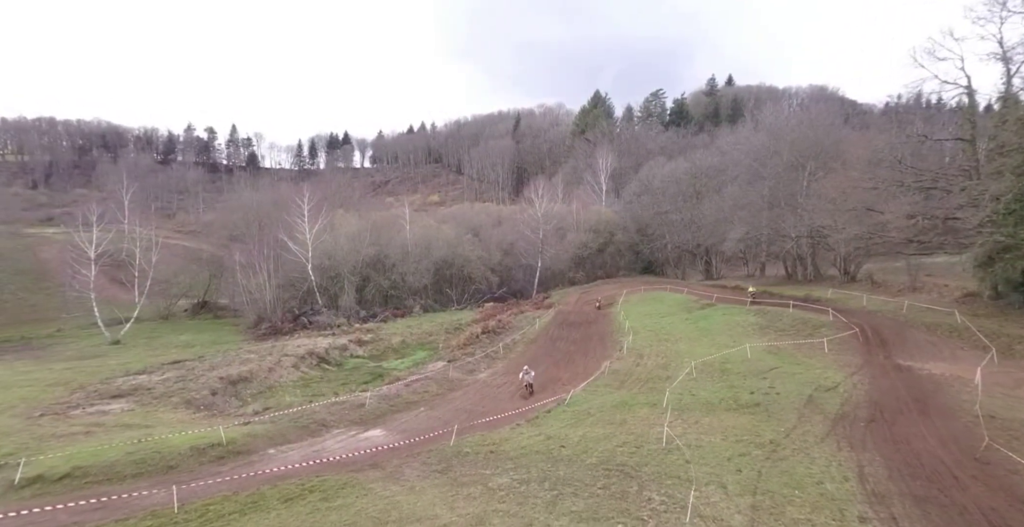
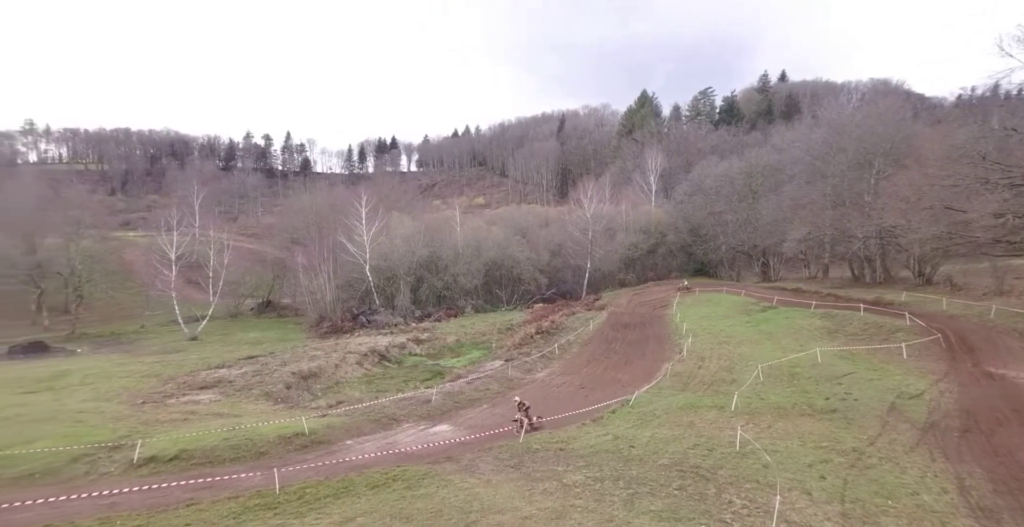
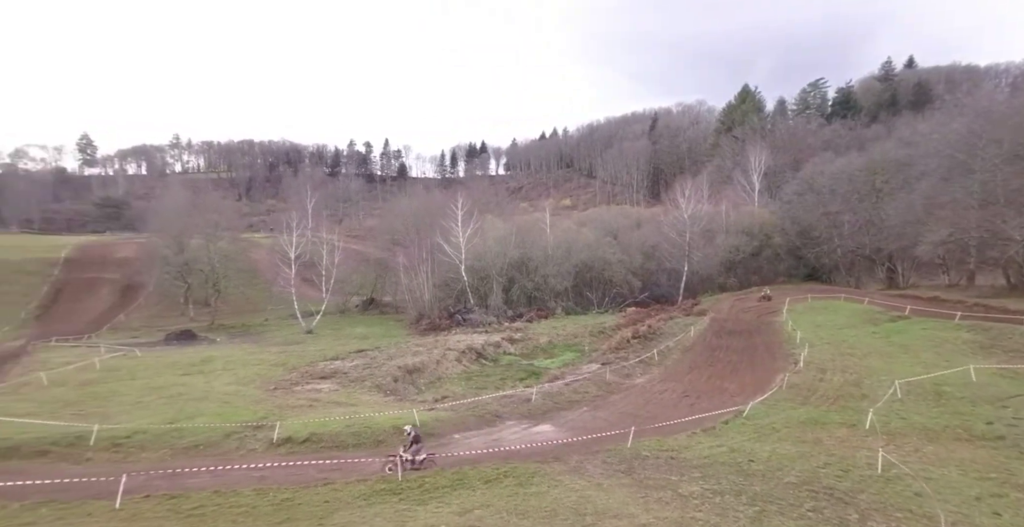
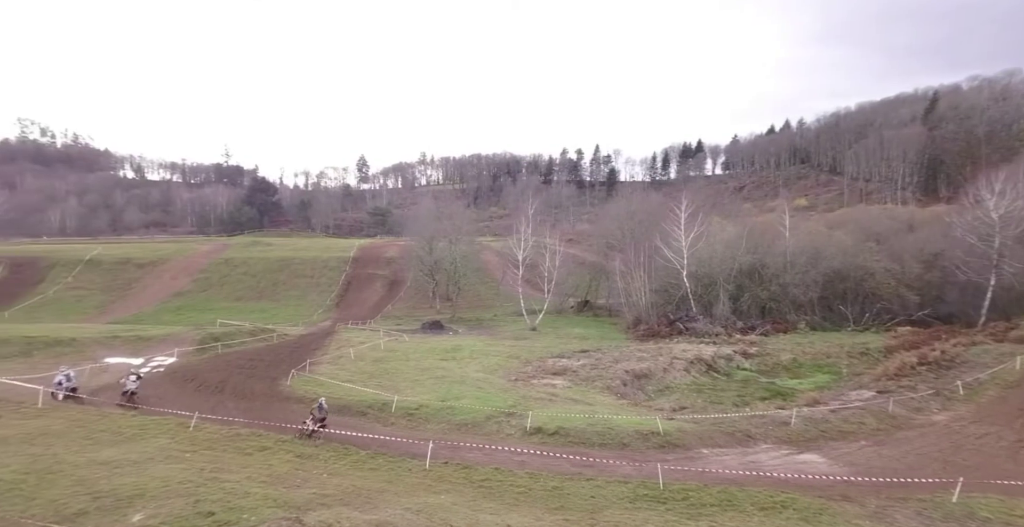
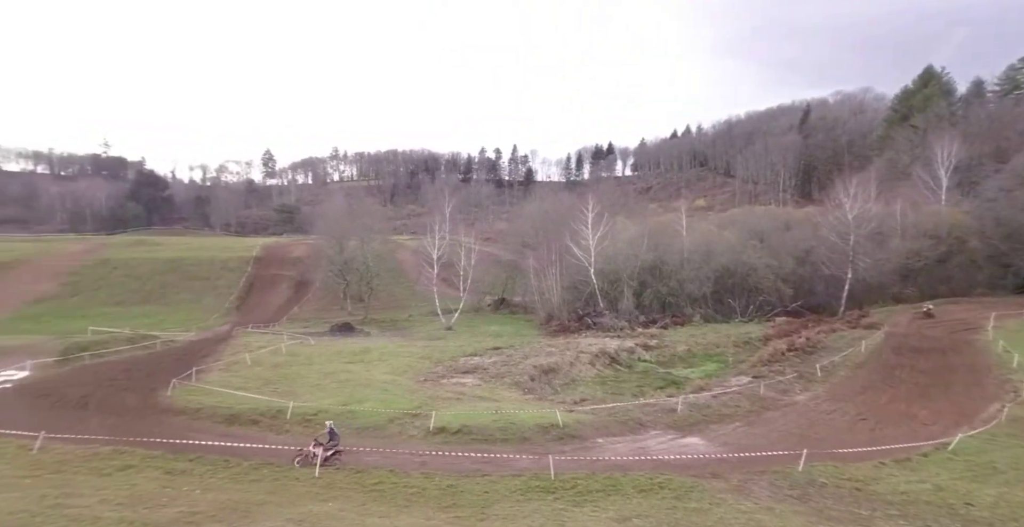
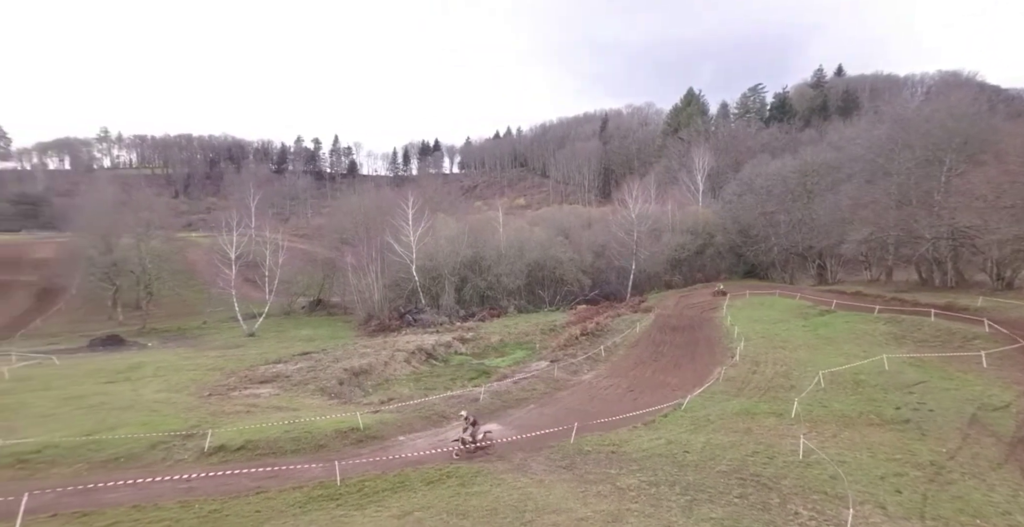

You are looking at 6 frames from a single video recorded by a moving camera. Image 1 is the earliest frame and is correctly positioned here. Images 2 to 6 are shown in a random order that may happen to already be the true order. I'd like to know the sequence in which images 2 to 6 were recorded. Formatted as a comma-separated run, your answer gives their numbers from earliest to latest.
2, 6, 3, 5, 4
